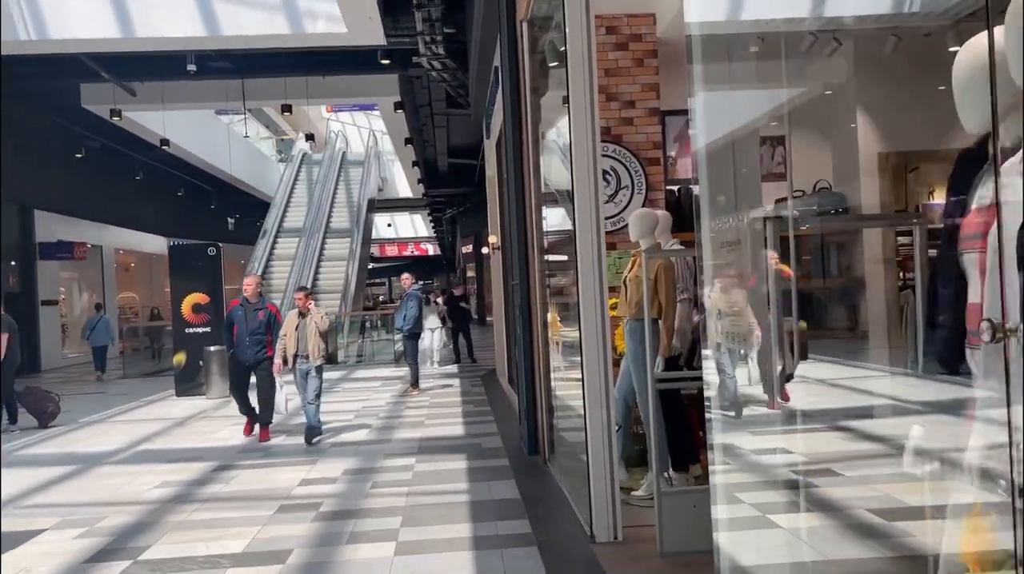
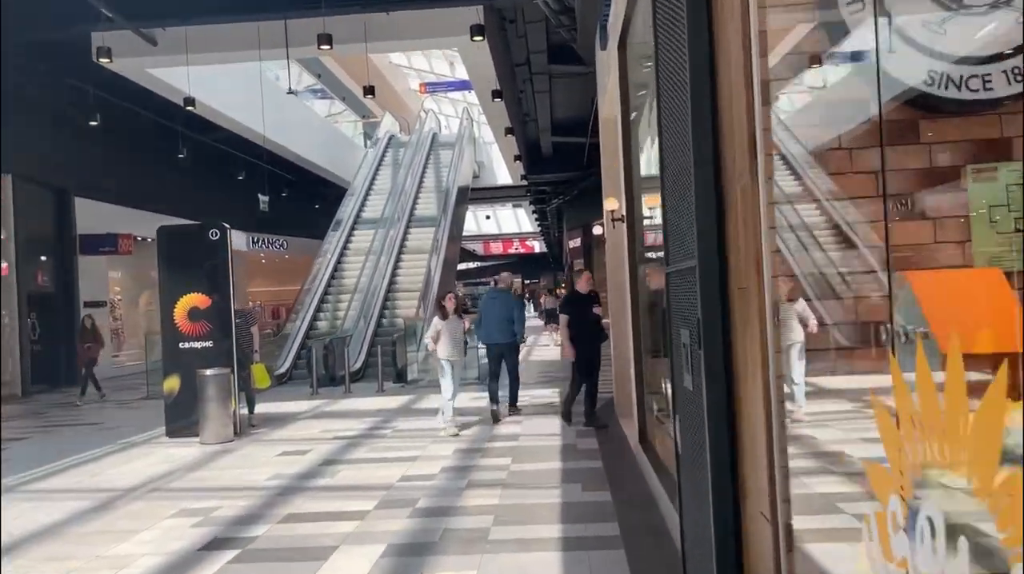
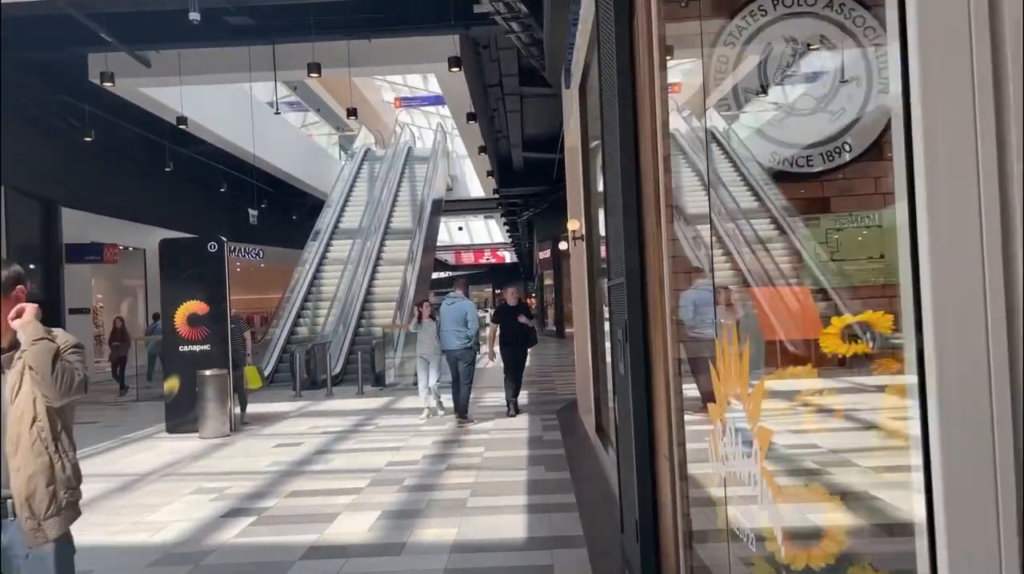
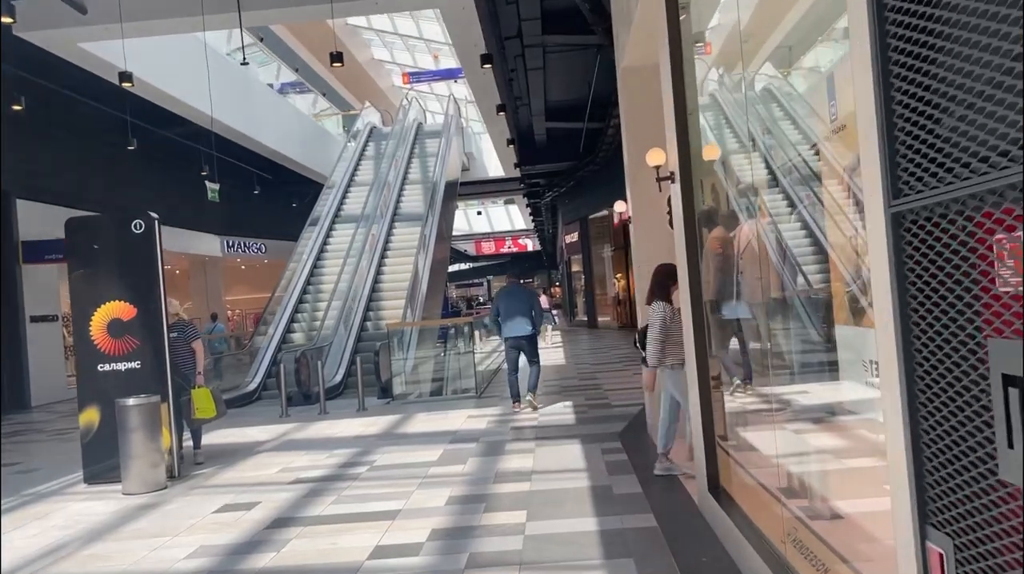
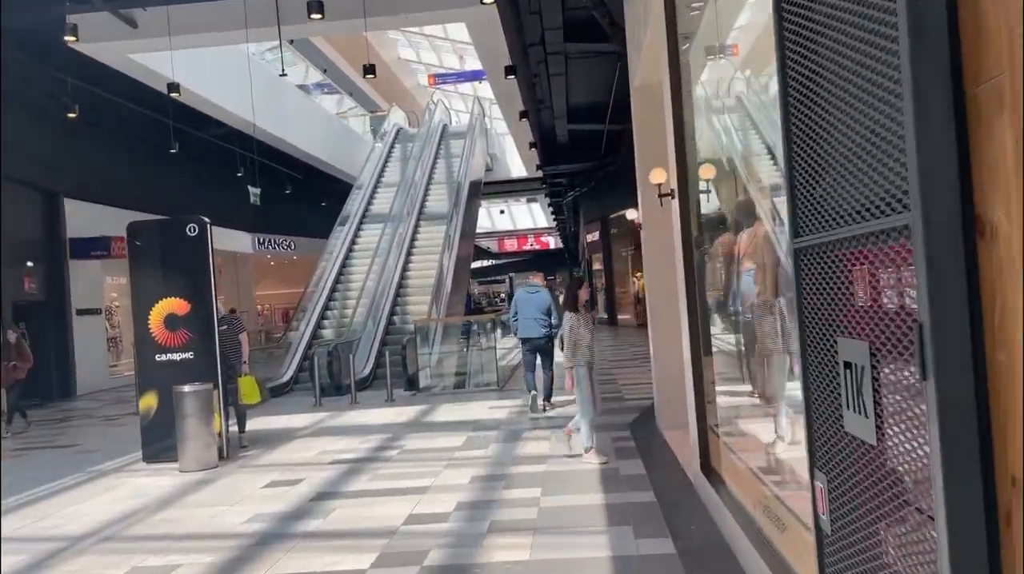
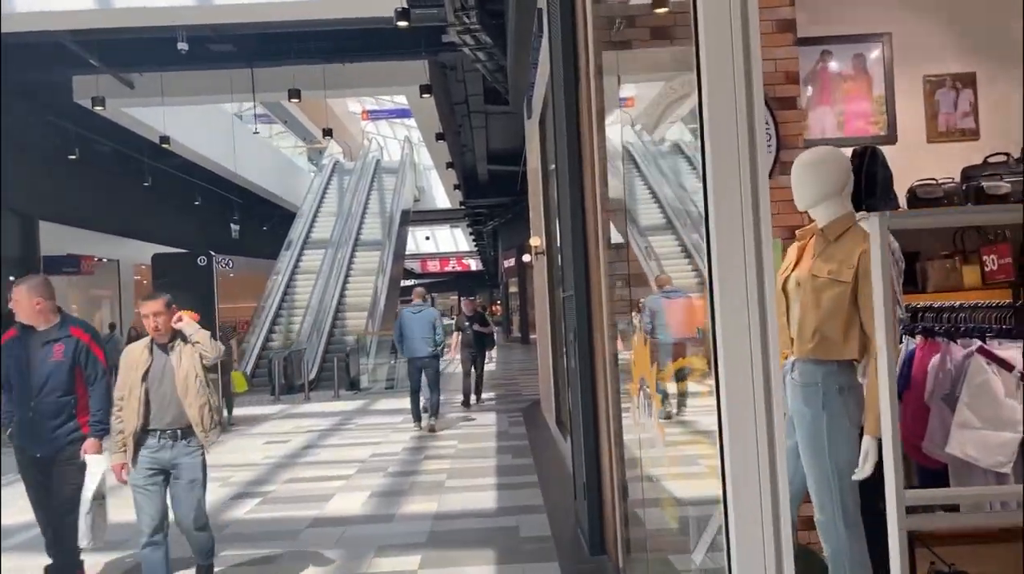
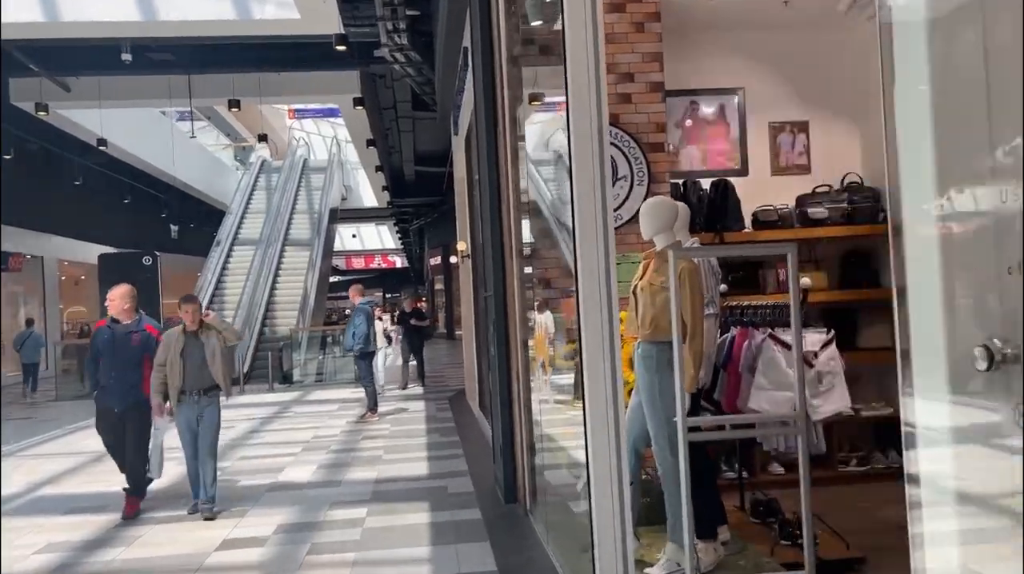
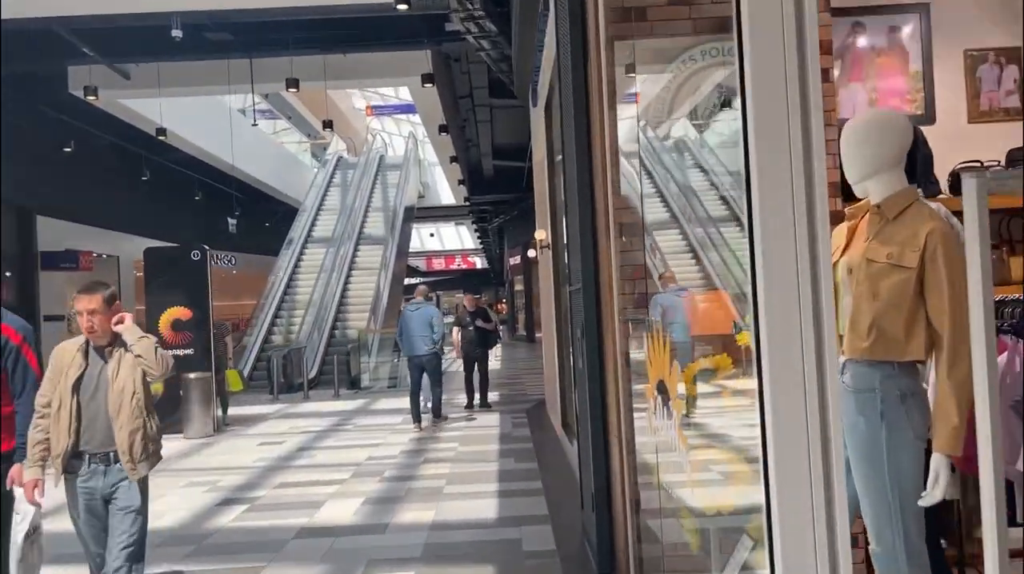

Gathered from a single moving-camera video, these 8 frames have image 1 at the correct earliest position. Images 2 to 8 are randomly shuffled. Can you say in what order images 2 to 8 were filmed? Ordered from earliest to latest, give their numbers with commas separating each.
7, 6, 8, 3, 2, 5, 4
